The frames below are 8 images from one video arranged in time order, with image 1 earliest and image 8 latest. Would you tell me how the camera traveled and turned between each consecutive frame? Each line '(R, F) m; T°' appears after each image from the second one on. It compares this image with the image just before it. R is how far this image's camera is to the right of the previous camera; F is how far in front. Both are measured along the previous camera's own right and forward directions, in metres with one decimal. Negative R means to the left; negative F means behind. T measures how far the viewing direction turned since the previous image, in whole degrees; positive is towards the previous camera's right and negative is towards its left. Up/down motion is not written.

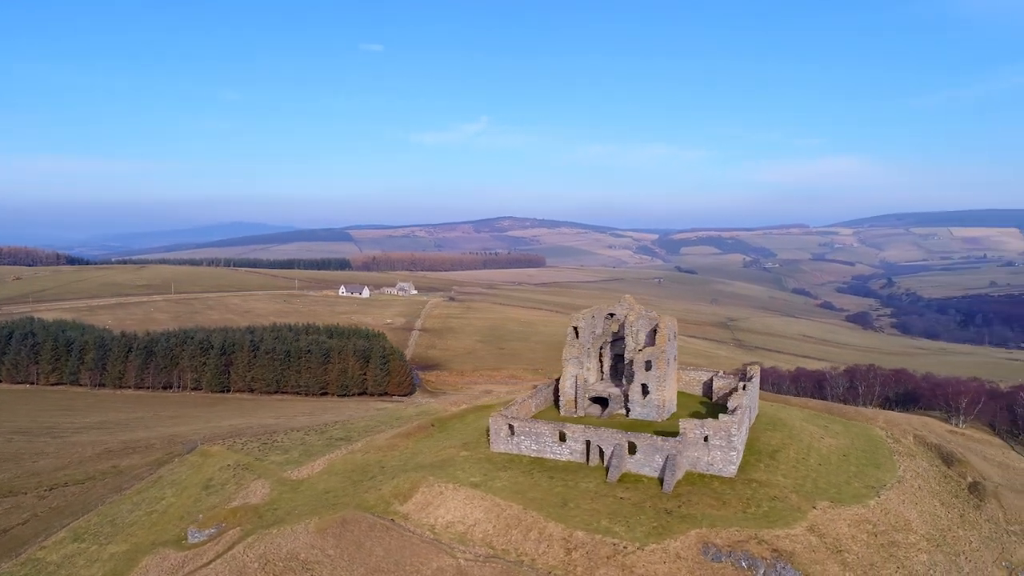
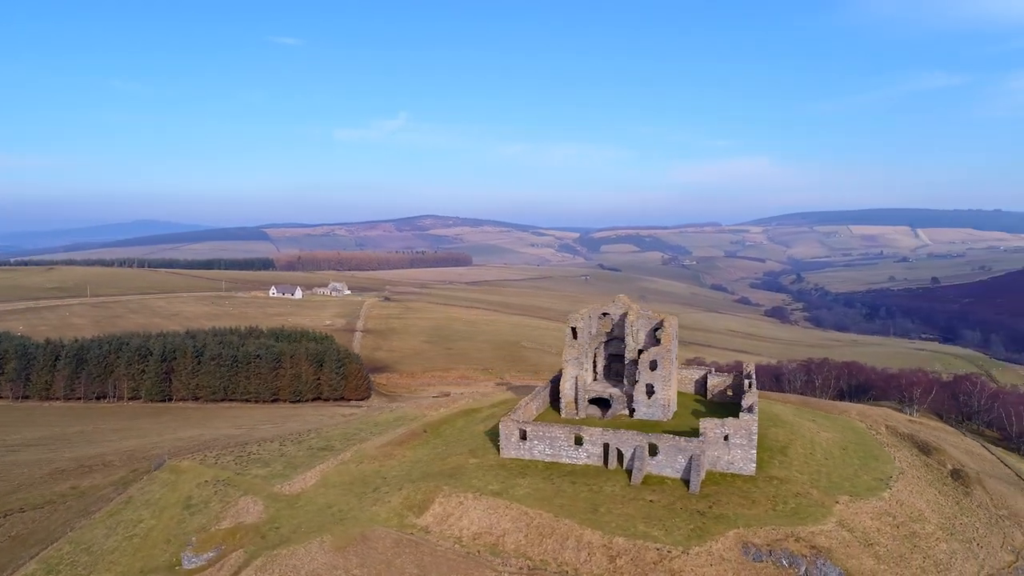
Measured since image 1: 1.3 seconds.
(-3.4, +1.0) m; +6°
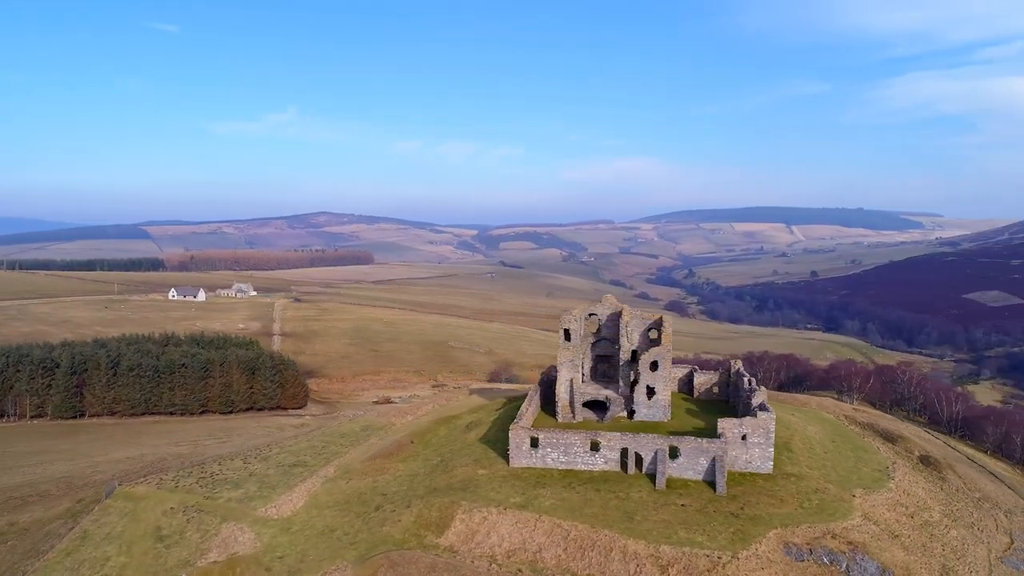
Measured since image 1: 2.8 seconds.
(-4.1, +1.4) m; +8°
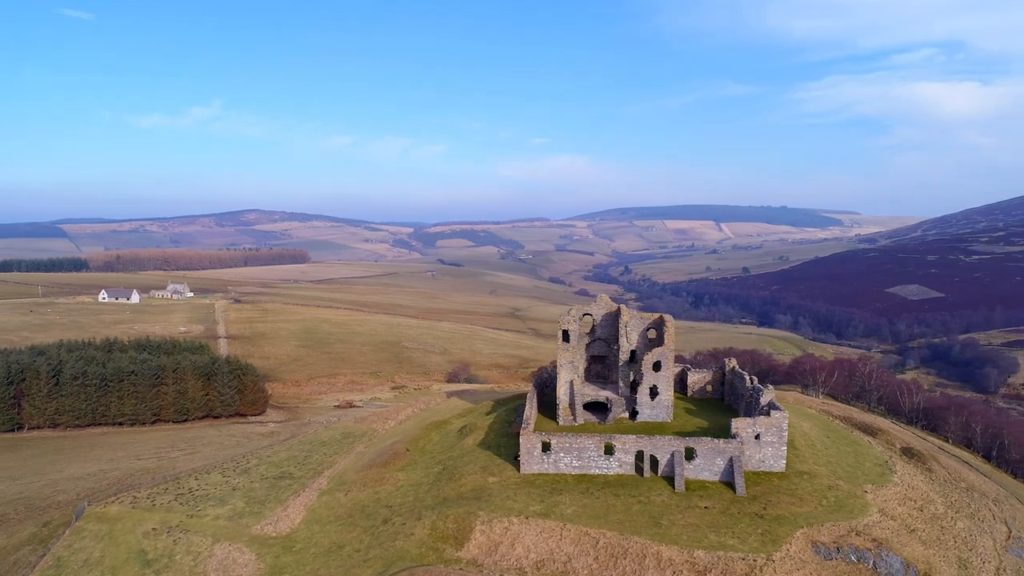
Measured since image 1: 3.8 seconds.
(-2.6, +0.9) m; +5°
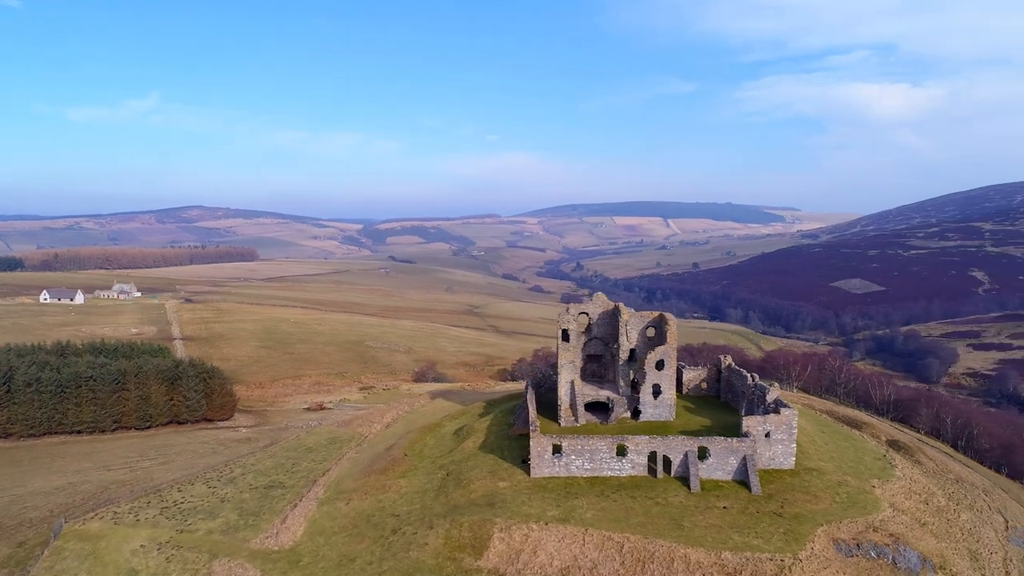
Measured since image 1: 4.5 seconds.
(-2.0, +0.7) m; +4°
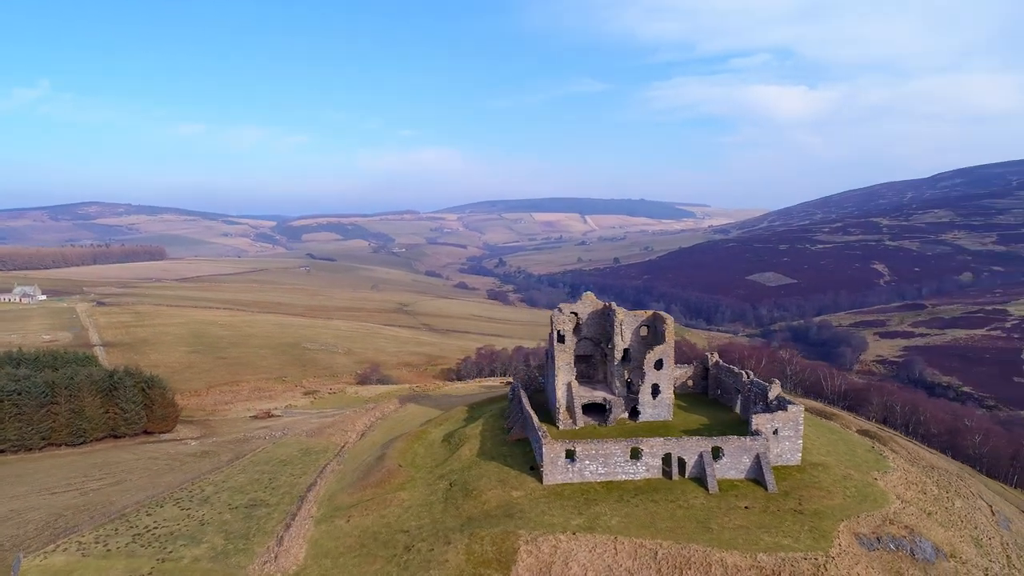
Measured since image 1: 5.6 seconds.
(-3.0, +1.1) m; +7°
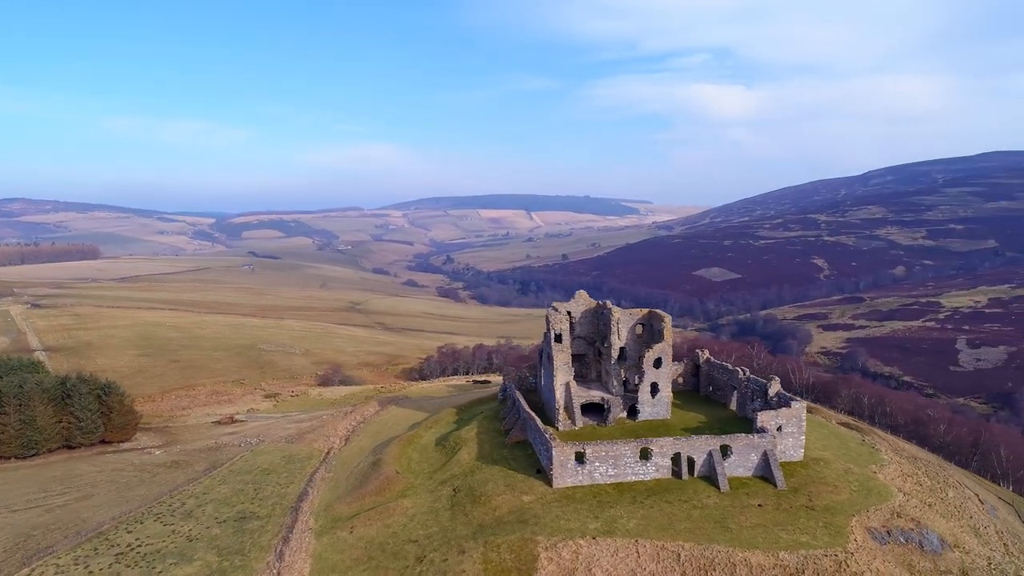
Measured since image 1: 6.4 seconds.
(-2.0, +0.7) m; +4°
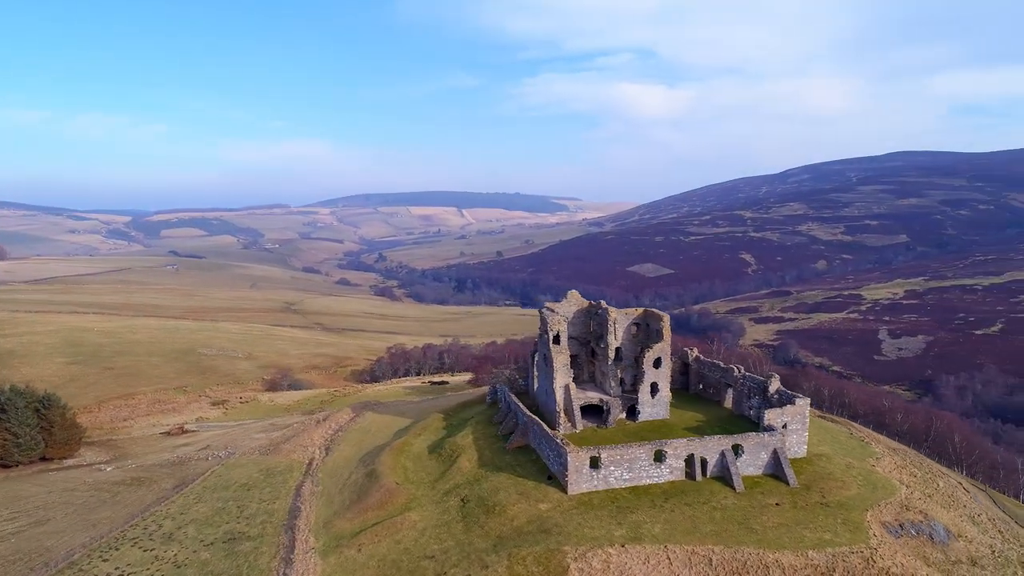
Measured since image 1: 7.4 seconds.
(-2.6, +0.9) m; +6°
